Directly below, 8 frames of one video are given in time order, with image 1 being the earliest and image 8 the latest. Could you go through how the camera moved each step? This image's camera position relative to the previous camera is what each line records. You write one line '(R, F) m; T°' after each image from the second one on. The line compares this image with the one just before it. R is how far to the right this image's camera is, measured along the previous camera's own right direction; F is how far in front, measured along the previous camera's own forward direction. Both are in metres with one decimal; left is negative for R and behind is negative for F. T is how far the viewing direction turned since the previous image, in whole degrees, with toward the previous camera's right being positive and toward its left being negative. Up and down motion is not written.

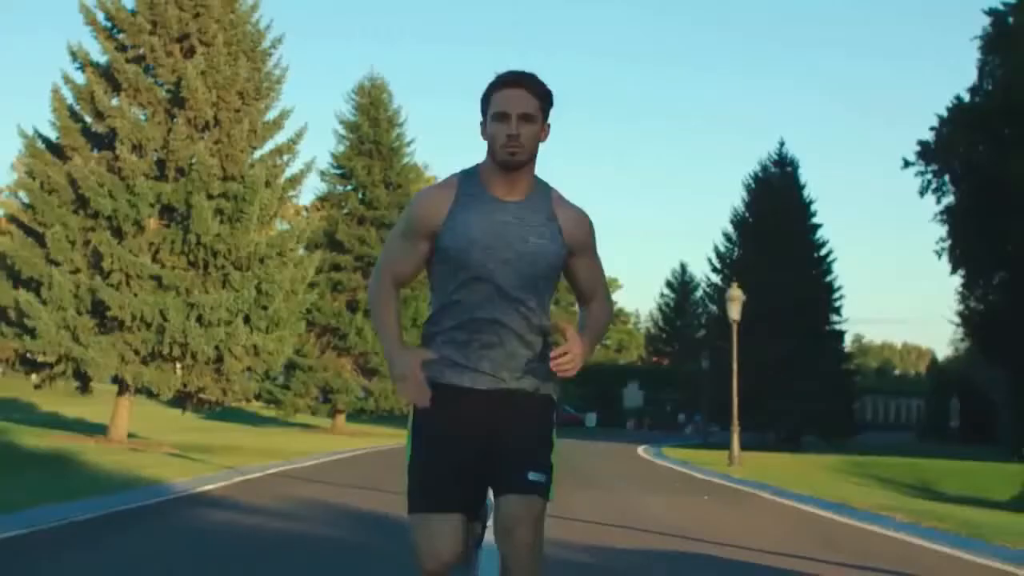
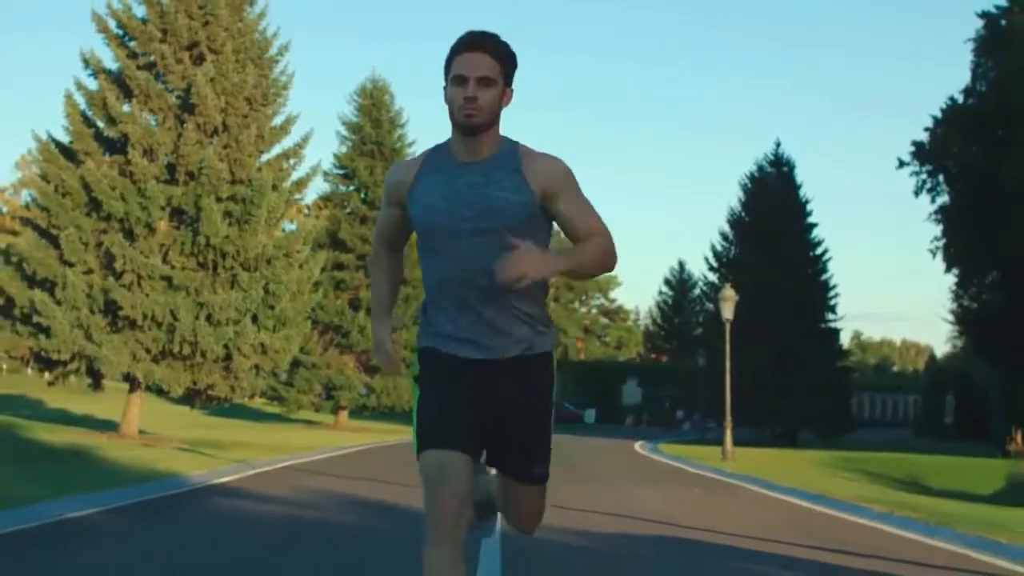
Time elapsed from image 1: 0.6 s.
(0.0, -1.0) m; 0°
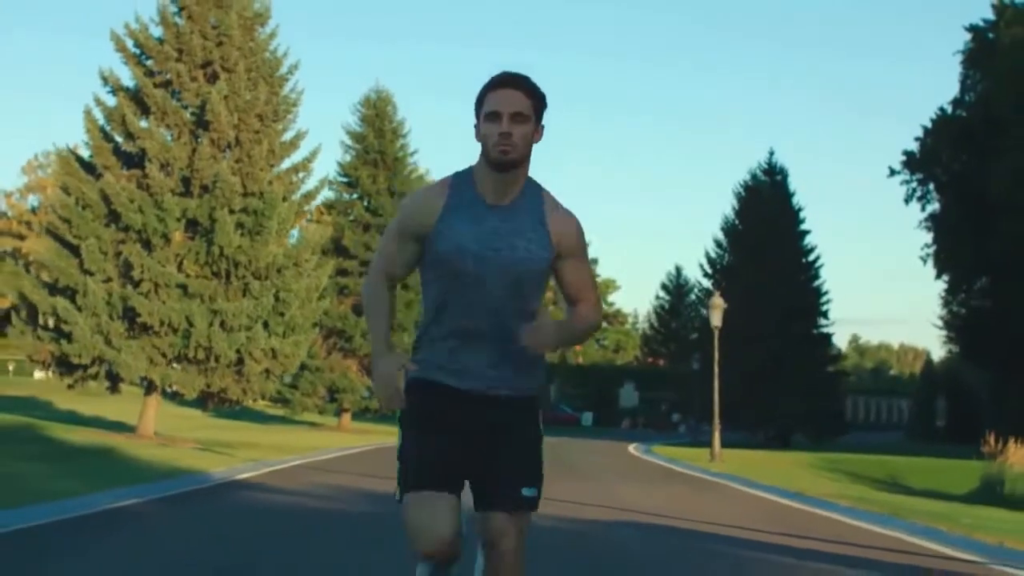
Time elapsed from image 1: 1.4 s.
(0.0, -1.6) m; 0°
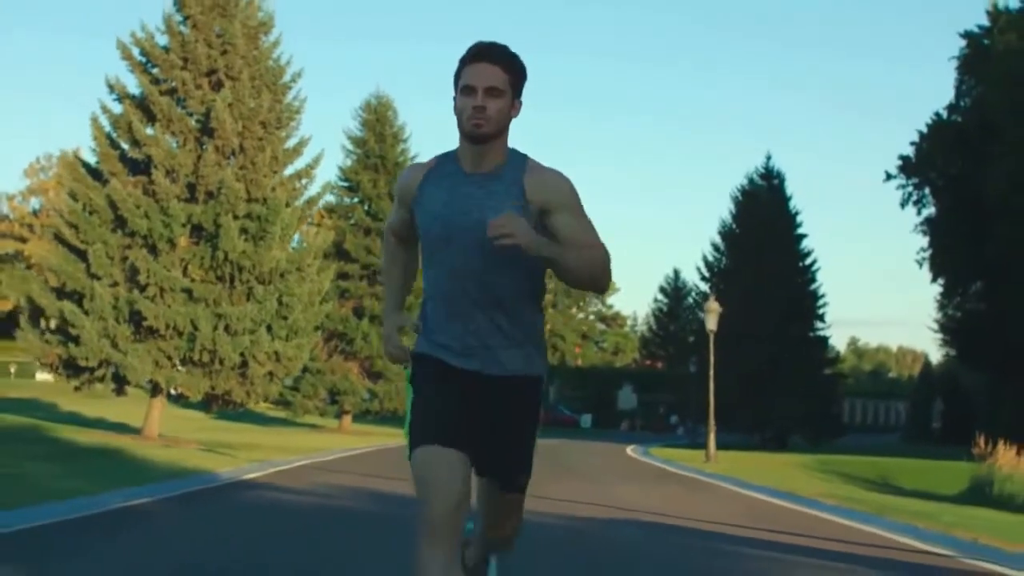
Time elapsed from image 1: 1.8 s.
(0.0, -0.6) m; 0°
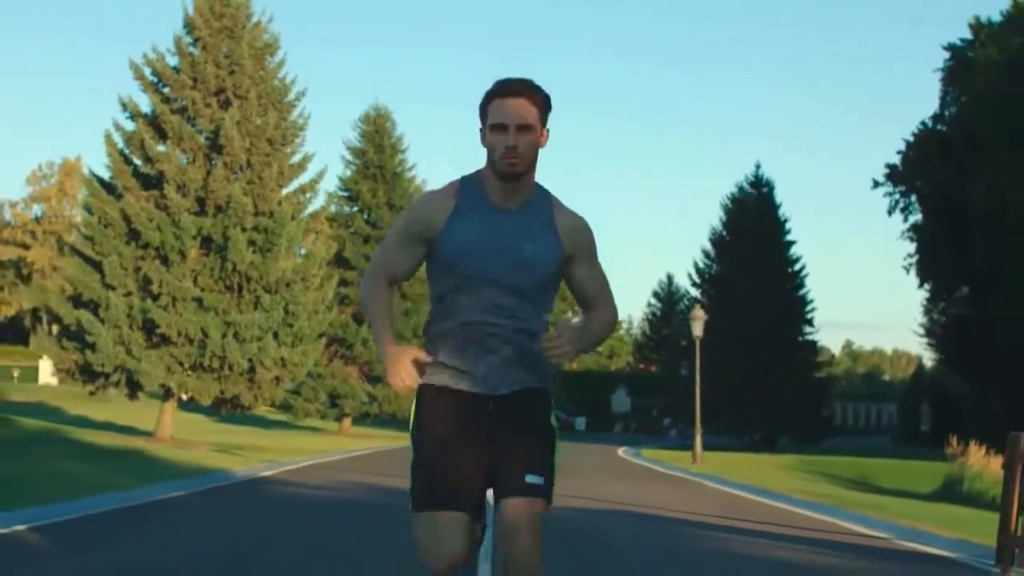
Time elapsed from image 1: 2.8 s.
(0.0, -1.7) m; 0°
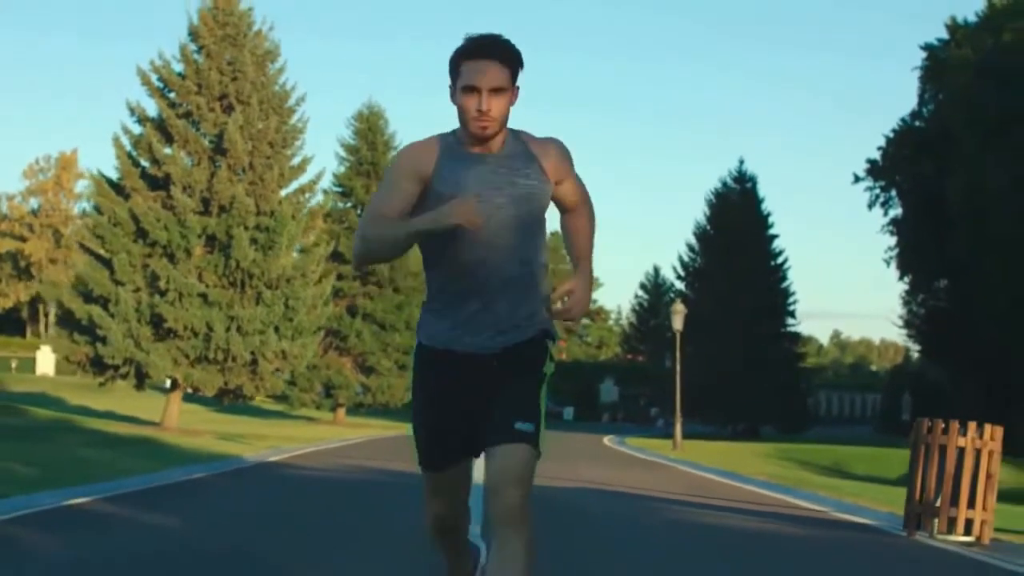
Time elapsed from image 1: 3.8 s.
(0.0, -1.9) m; 0°
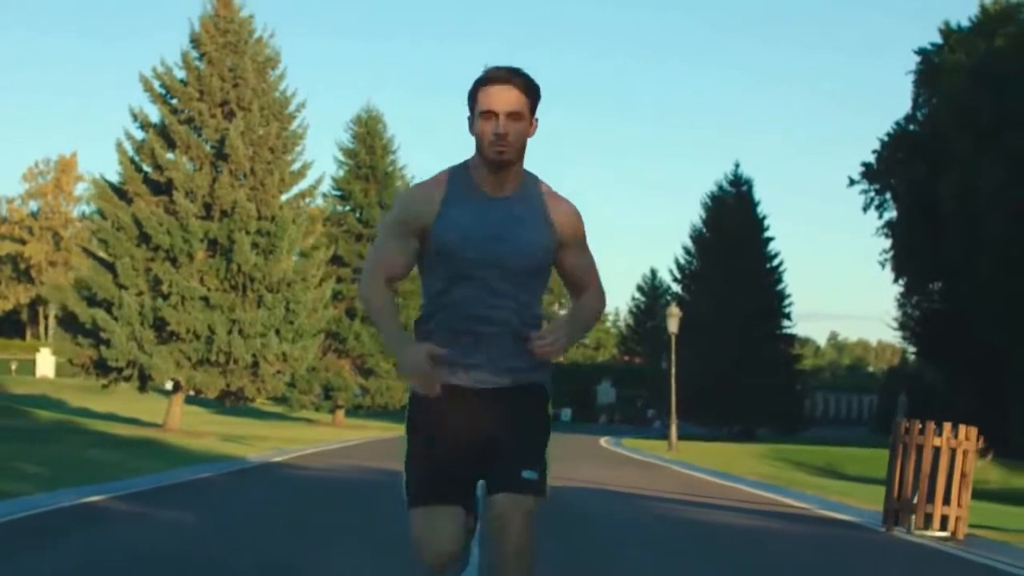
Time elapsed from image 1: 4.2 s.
(0.0, -0.6) m; 0°
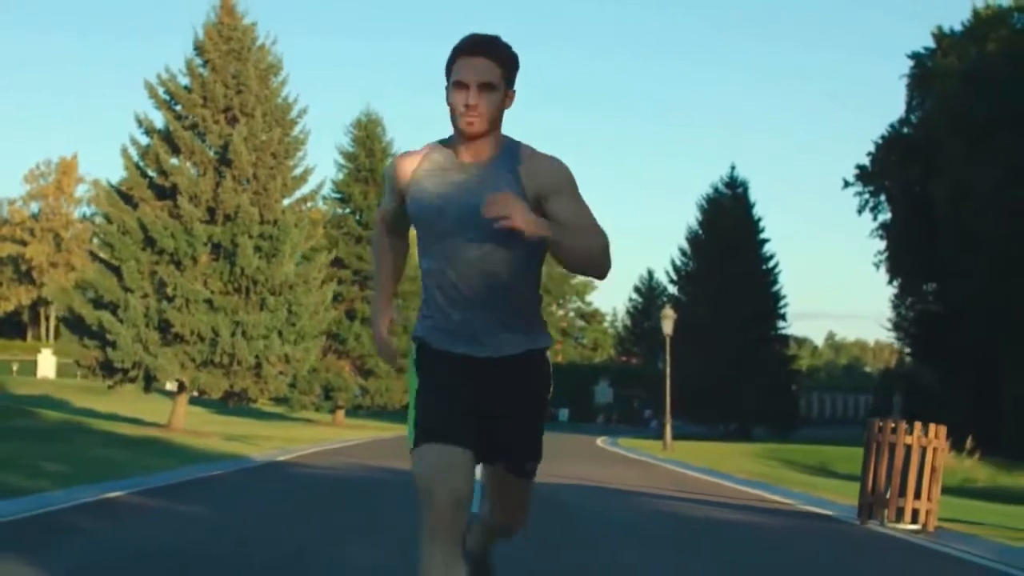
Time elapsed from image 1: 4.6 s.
(0.0, -0.8) m; 0°
